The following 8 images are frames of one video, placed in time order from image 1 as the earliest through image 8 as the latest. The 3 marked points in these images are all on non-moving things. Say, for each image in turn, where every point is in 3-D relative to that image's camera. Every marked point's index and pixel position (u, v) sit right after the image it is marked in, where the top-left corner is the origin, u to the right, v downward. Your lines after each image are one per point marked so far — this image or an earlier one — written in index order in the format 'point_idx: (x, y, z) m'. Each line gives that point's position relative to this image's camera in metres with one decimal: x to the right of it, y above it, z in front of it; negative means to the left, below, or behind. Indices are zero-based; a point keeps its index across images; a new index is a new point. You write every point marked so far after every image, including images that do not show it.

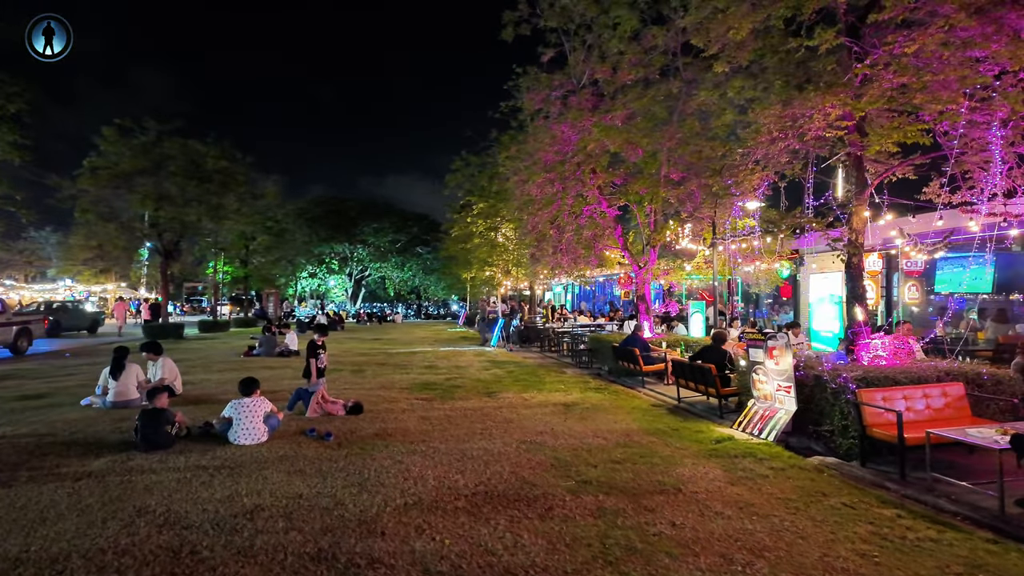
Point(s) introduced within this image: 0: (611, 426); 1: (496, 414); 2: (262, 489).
0: (+1.5, -2.1, +9.1) m
1: (-0.2, -2.1, +9.7) m
2: (-2.4, -1.9, +5.7) m
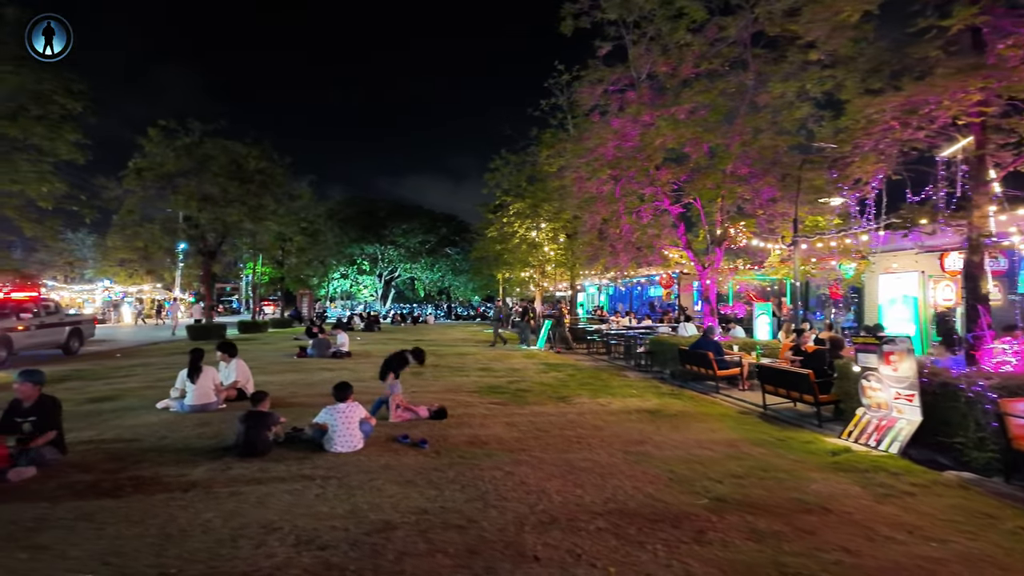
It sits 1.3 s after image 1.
0: (+2.9, -2.1, +8.6) m
1: (+1.1, -2.1, +9.3) m
2: (-1.1, -1.9, +5.3) m
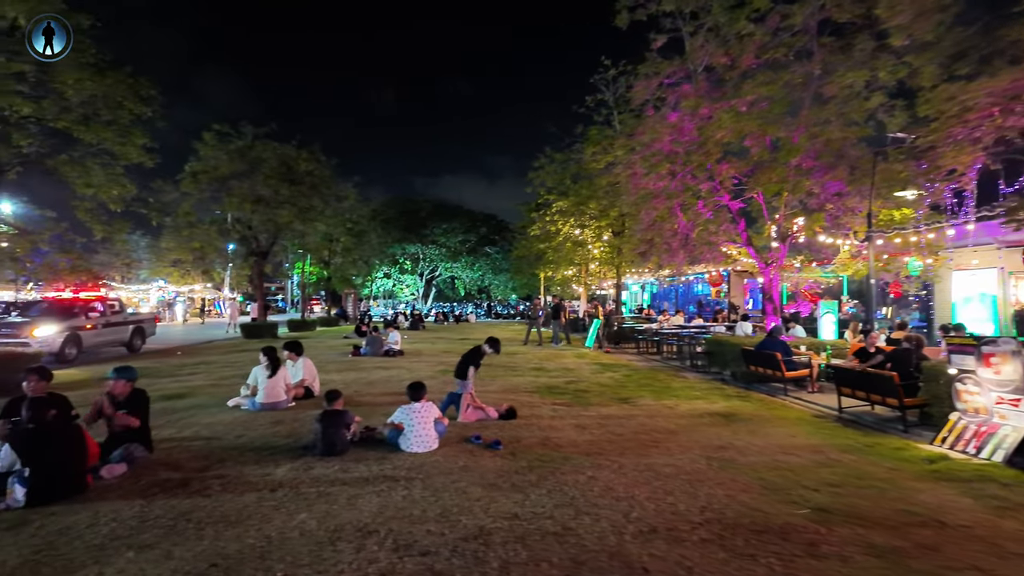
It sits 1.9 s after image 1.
0: (+3.9, -2.1, +8.2) m
1: (+2.2, -2.1, +9.0) m
2: (-0.3, -1.9, +5.2) m
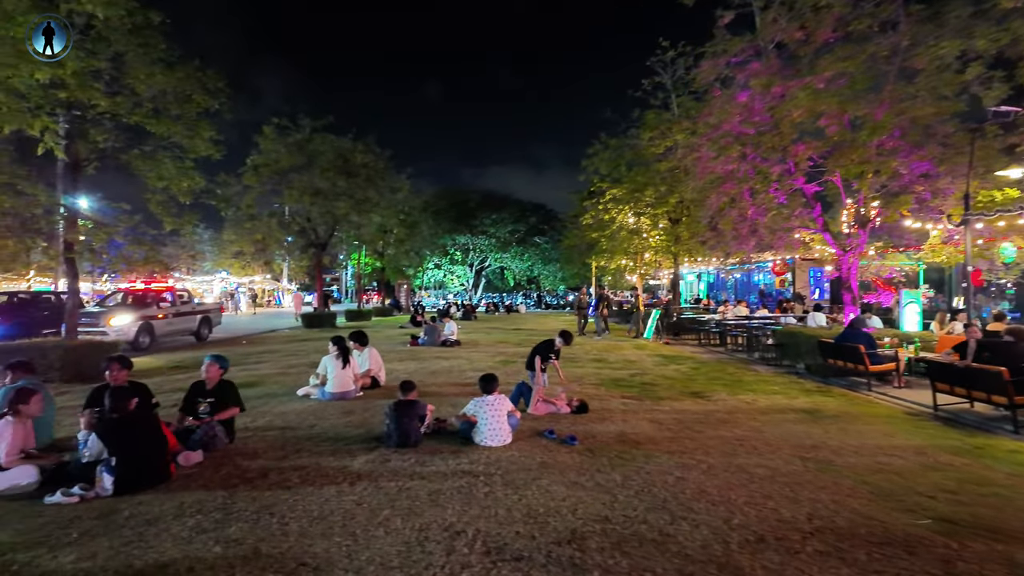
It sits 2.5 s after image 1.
0: (+4.8, -1.9, +7.6) m
1: (+3.2, -1.9, +8.5) m
2: (+0.4, -1.8, +4.9) m
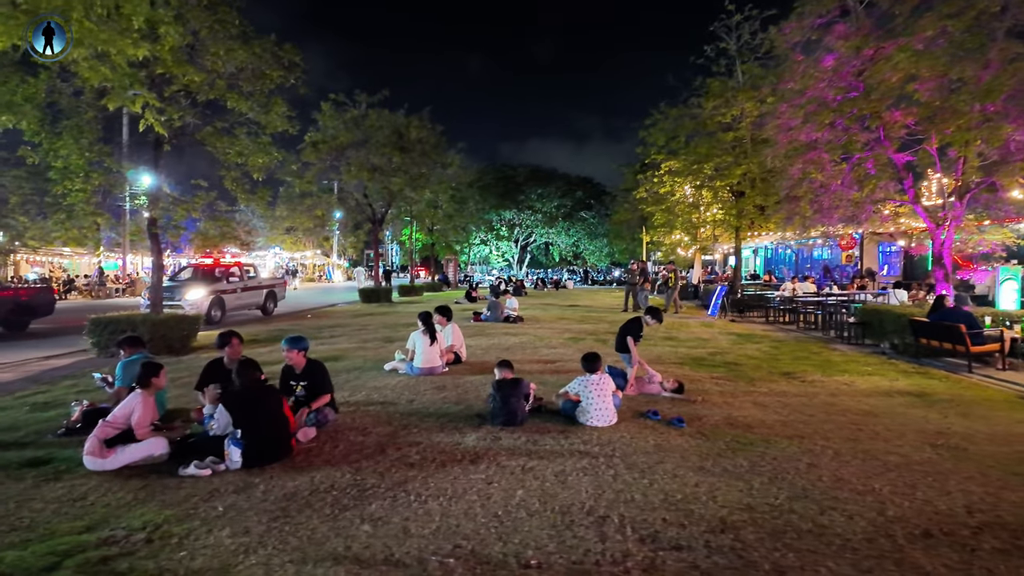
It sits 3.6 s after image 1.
0: (+6.0, -1.7, +7.1) m
1: (+4.5, -1.6, +8.1) m
2: (+1.5, -1.6, +4.7) m
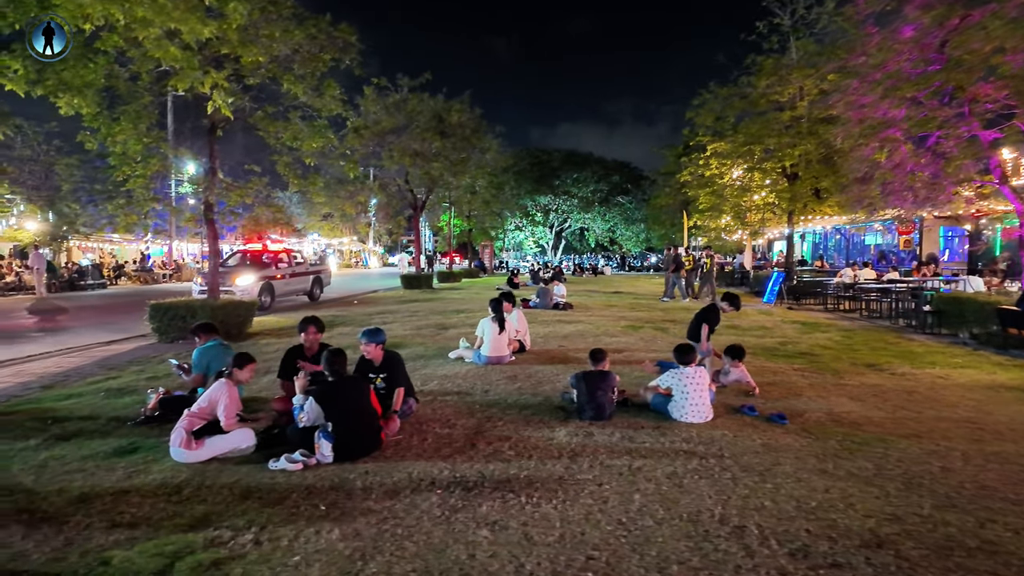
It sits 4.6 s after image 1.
0: (+7.0, -1.5, +6.4) m
1: (+5.5, -1.4, +7.6) m
2: (+2.3, -1.5, +4.3) m
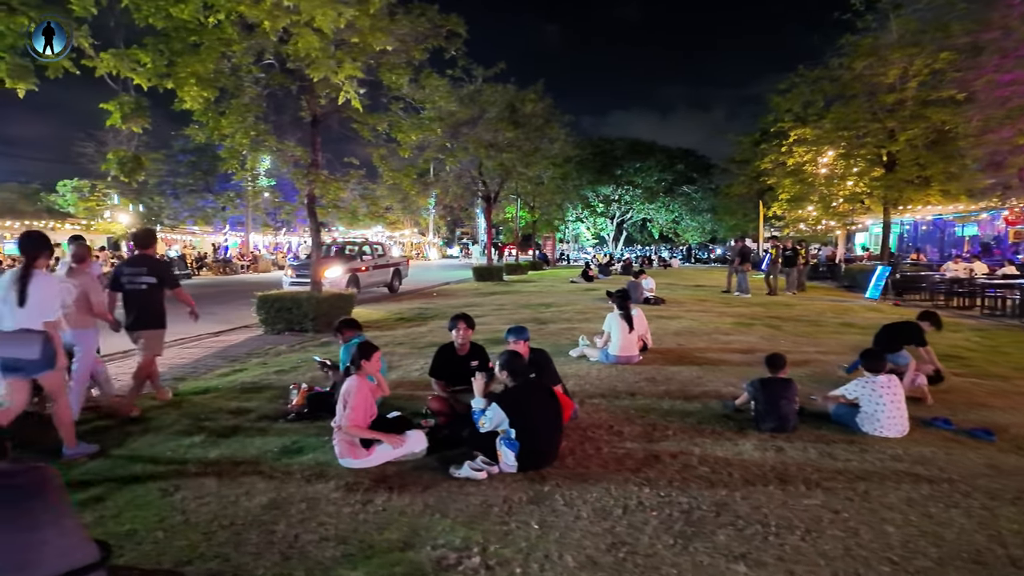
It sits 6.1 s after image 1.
0: (+8.6, -1.5, +5.4) m
1: (+7.2, -1.4, +6.6) m
2: (+3.8, -1.5, +3.6) m
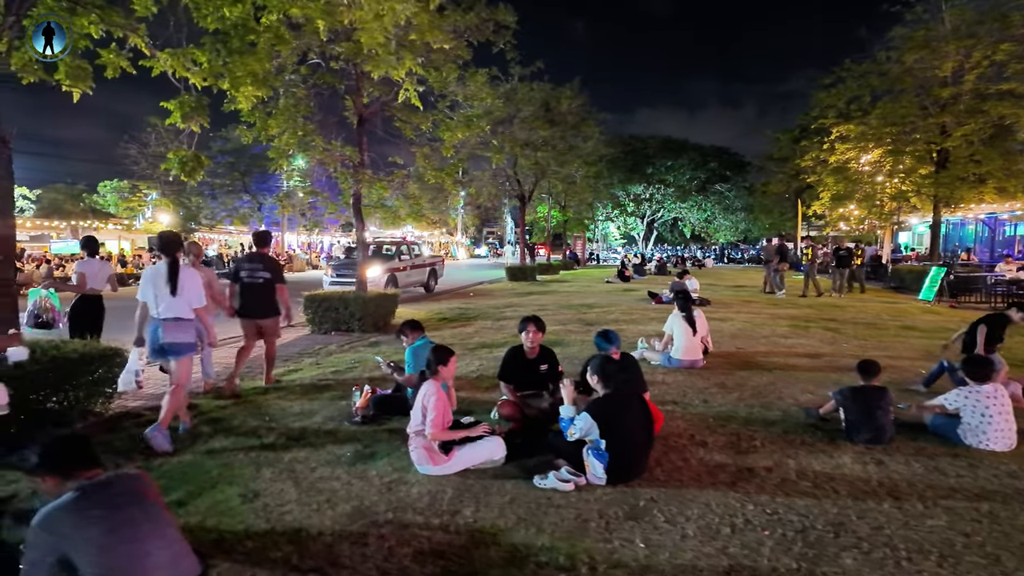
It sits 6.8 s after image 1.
0: (+9.3, -1.6, +4.8) m
1: (+8.0, -1.4, +6.1) m
2: (+4.4, -1.6, +3.3) m
